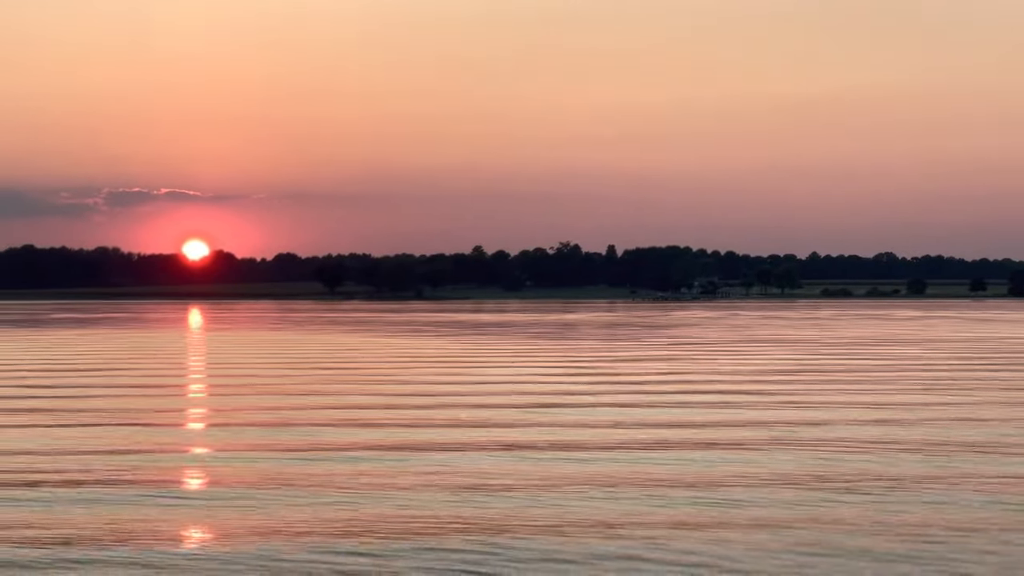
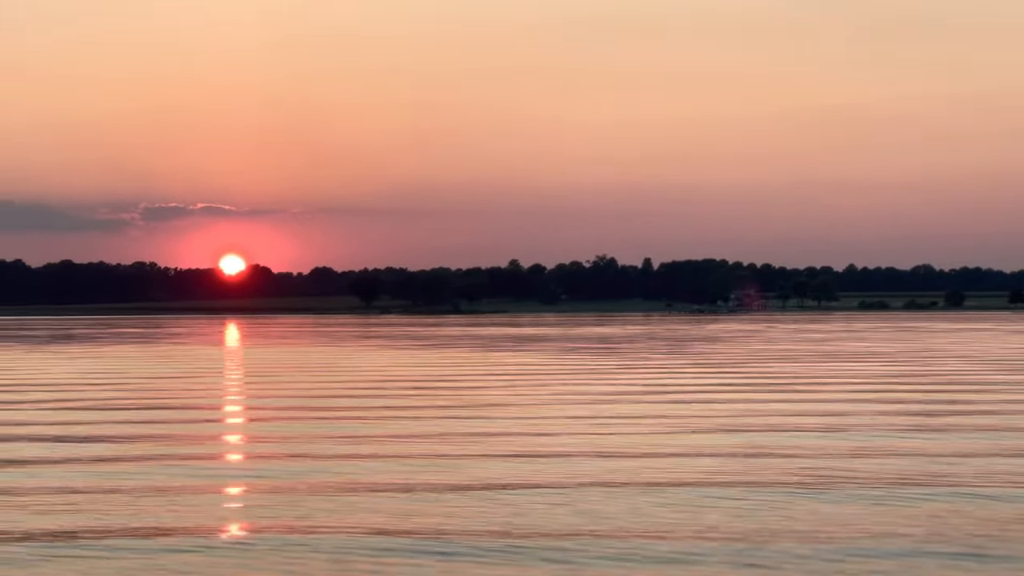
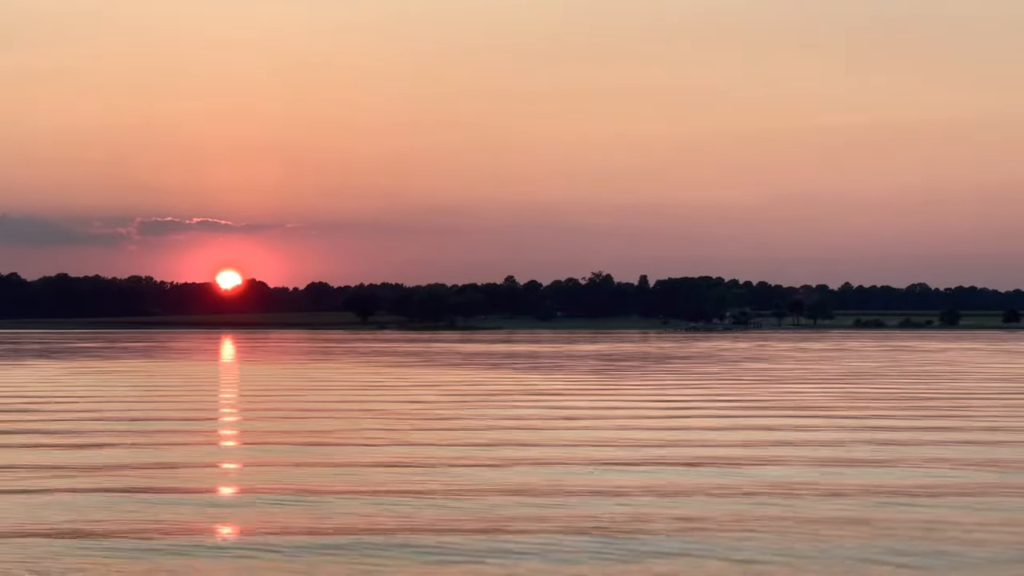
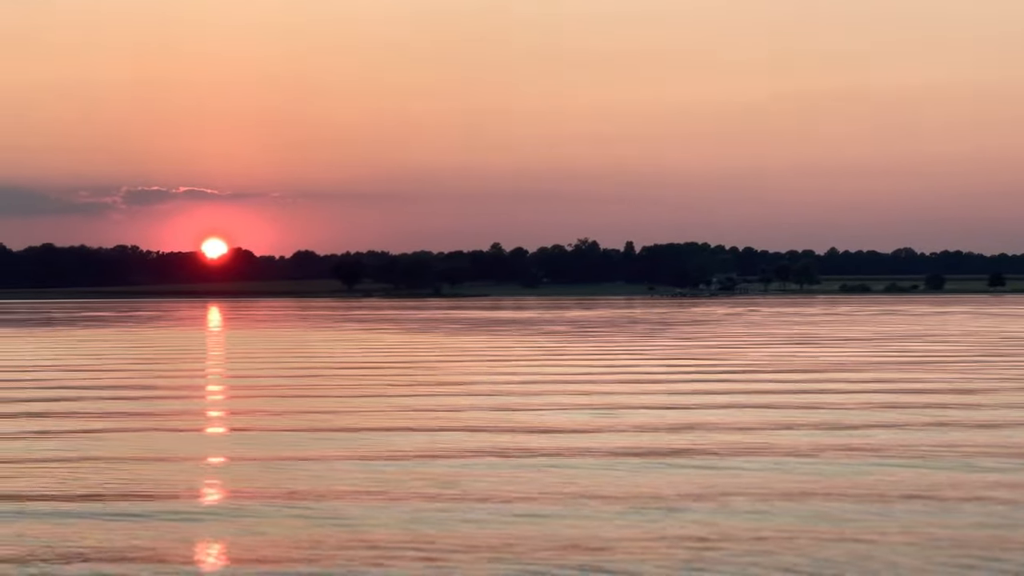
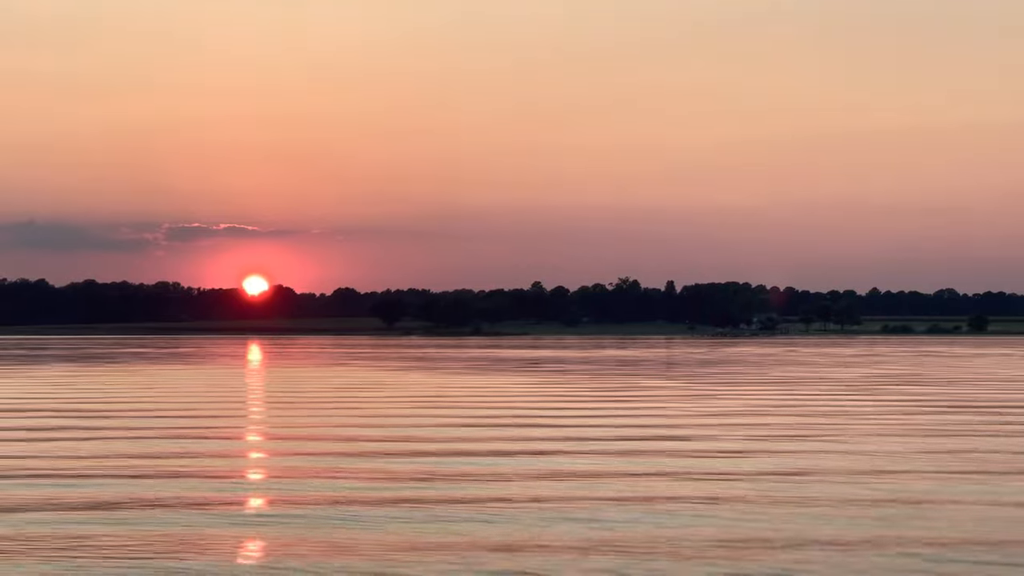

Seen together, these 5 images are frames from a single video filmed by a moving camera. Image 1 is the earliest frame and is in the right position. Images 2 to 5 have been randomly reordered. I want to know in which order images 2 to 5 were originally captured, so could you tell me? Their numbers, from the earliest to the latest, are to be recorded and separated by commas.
4, 2, 5, 3
